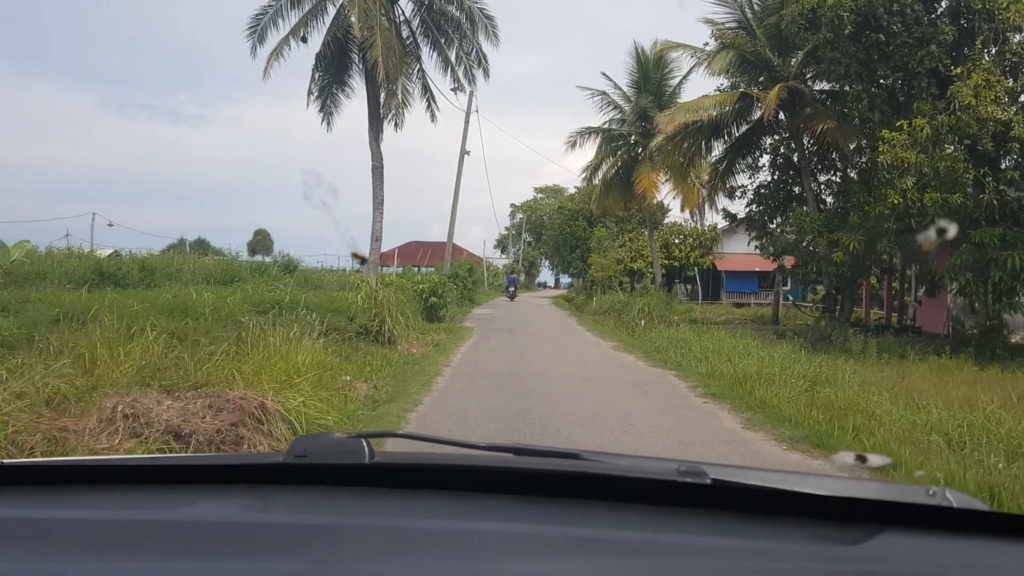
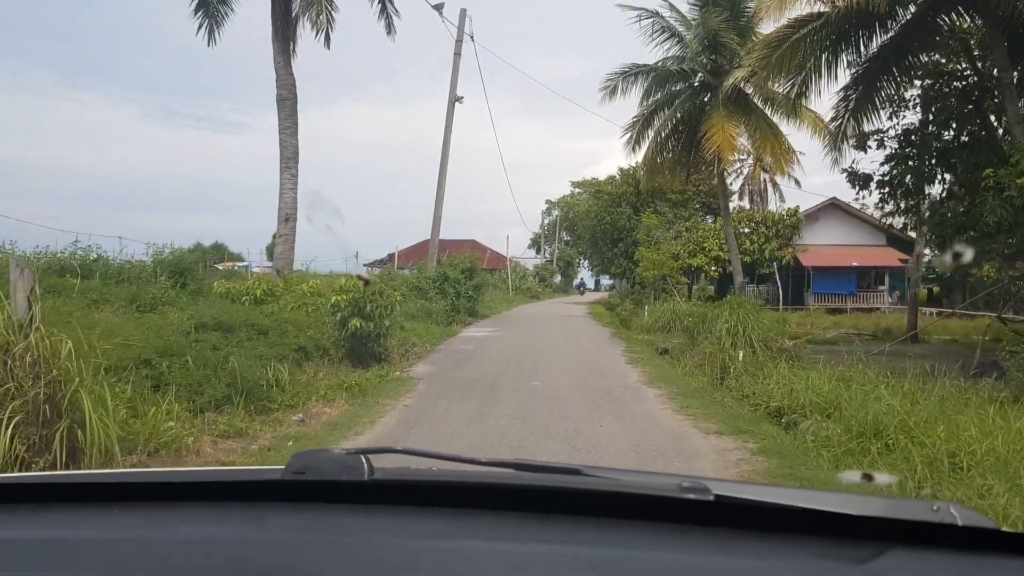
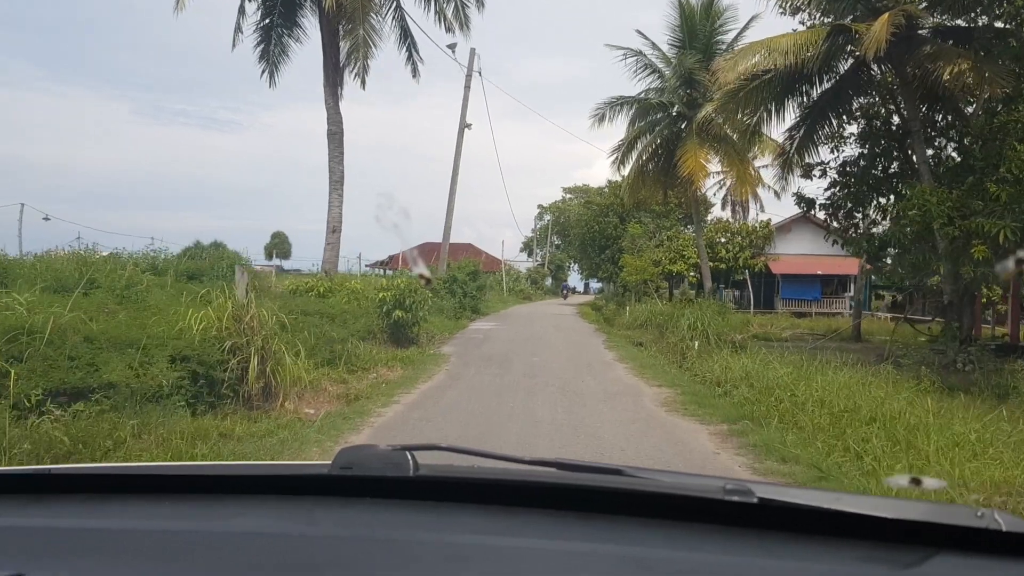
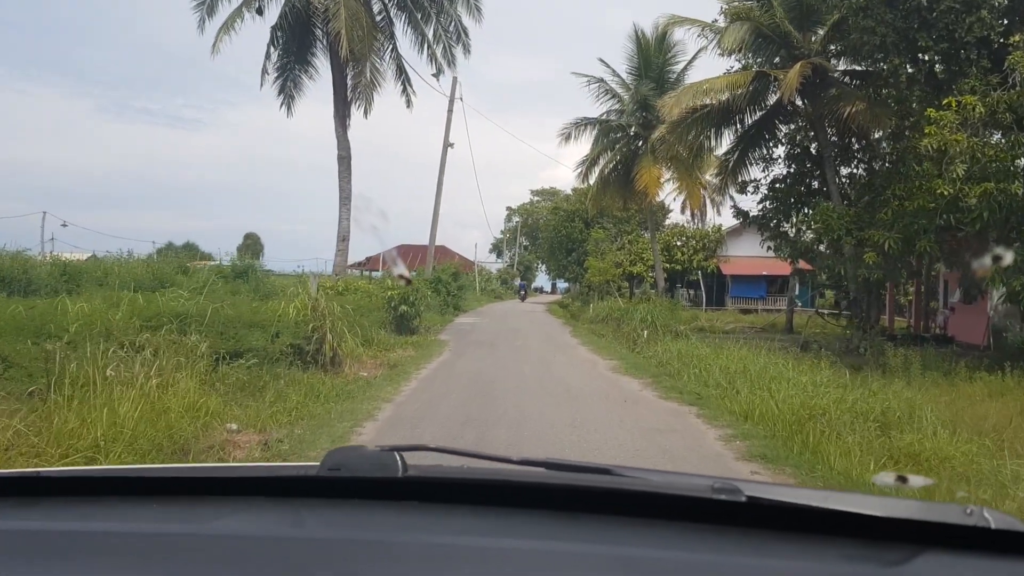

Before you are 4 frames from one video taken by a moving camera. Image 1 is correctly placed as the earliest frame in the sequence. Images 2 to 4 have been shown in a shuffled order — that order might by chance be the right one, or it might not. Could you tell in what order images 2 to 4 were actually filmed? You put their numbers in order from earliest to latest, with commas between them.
4, 3, 2
